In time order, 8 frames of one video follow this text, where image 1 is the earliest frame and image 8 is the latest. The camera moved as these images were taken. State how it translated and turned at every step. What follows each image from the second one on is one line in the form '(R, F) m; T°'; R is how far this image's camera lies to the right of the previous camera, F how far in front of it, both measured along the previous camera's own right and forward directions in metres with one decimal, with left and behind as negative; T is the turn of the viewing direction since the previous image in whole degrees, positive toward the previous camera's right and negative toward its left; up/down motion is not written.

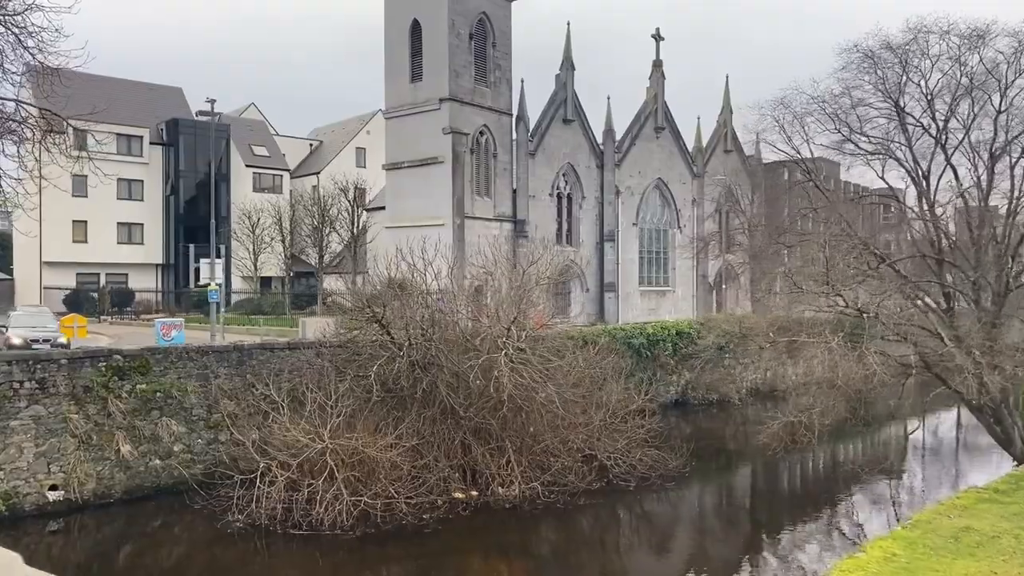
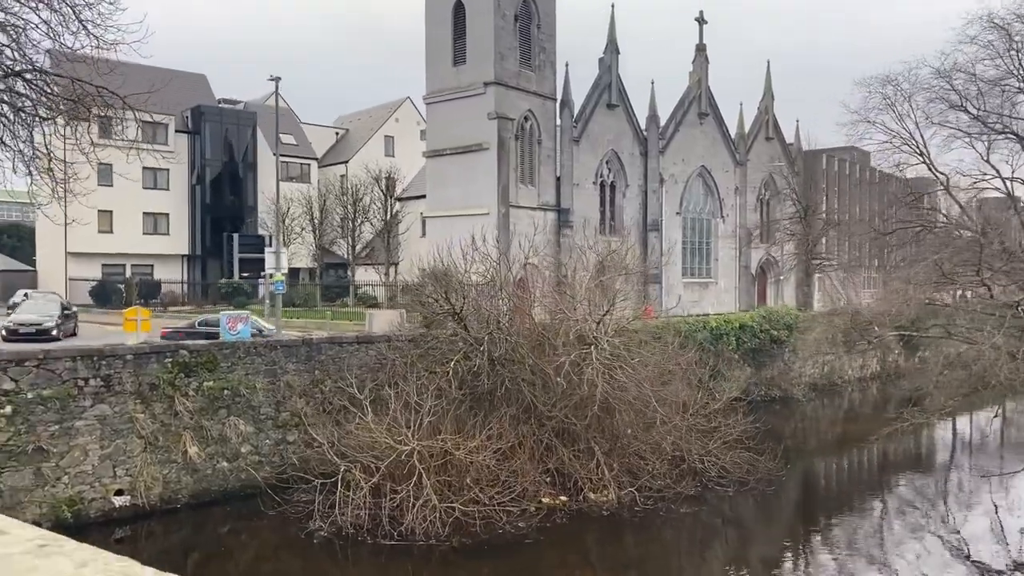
(-1.6, +1.1) m; 0°
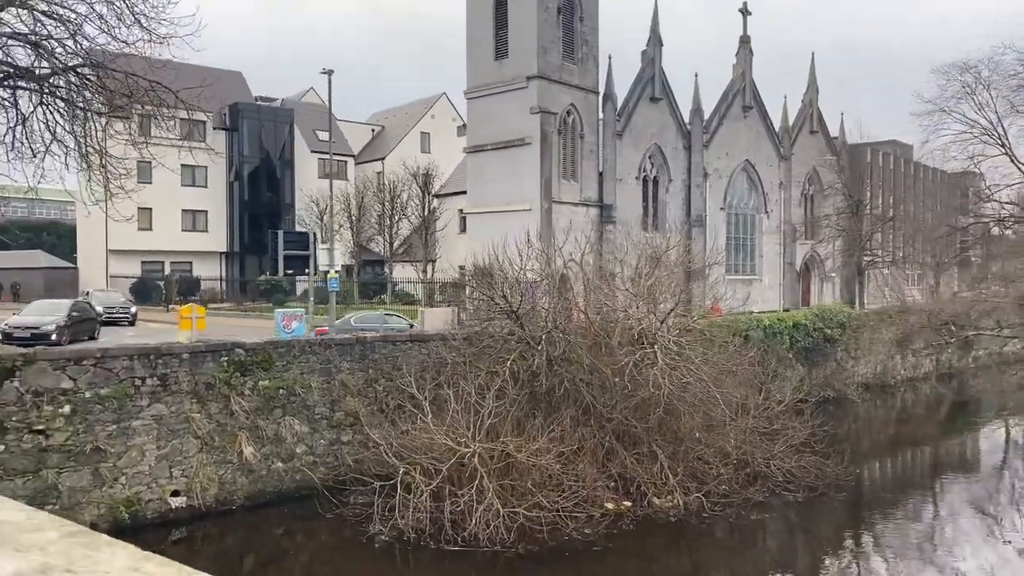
(-0.6, +0.4) m; -2°
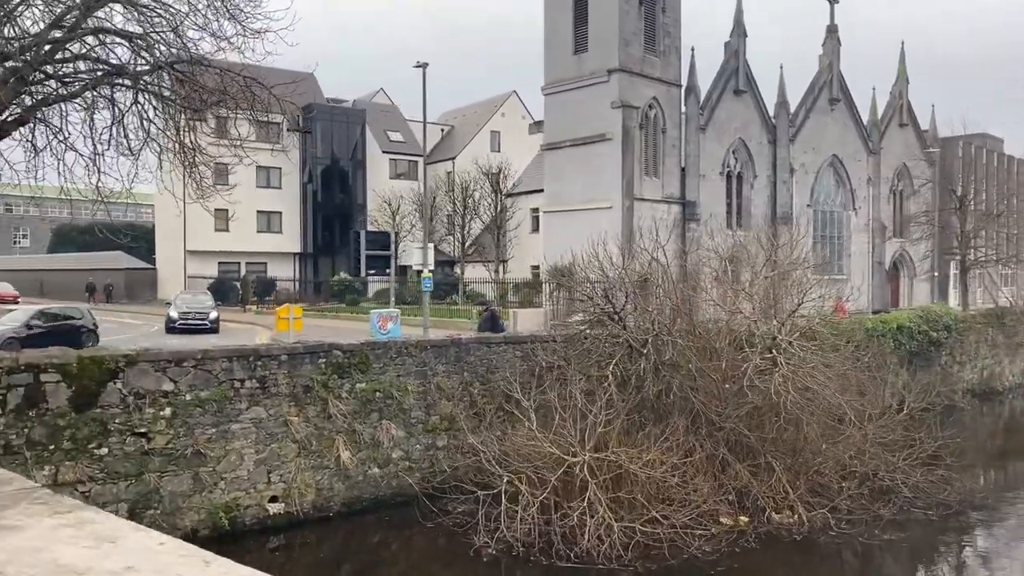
(-0.8, +0.7) m; -4°
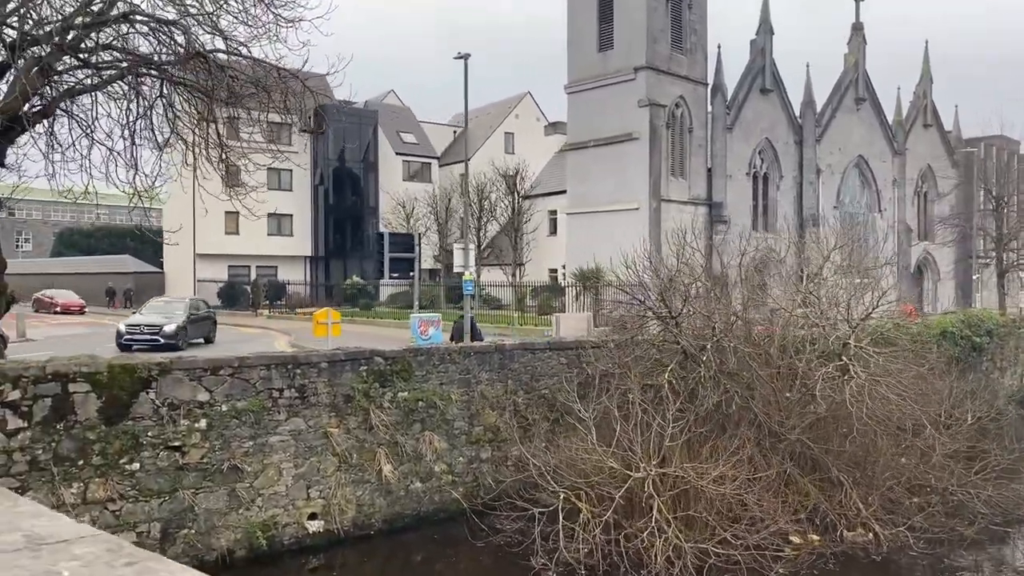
(-0.8, +0.8) m; 0°
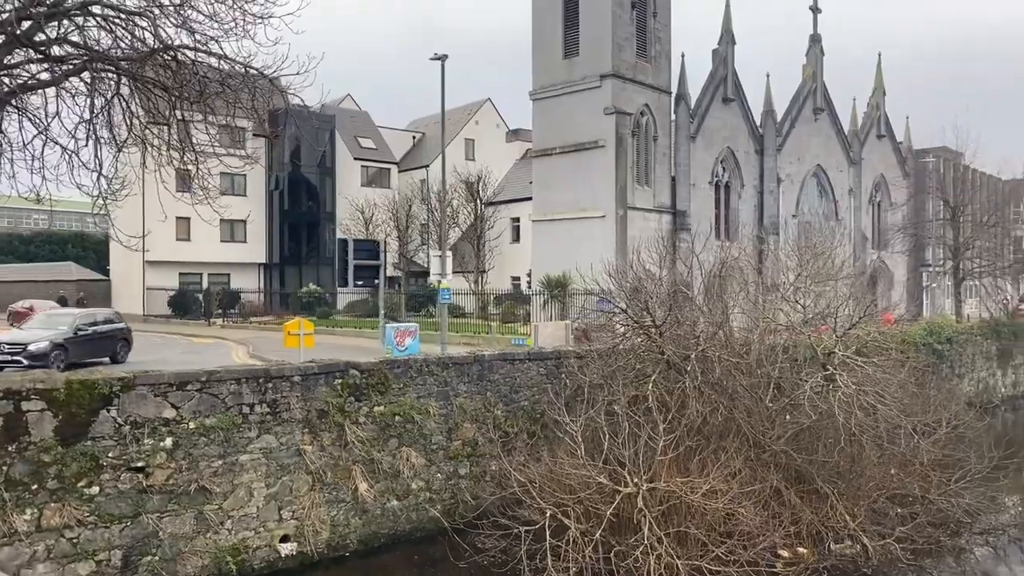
(-0.5, +0.4) m; +3°
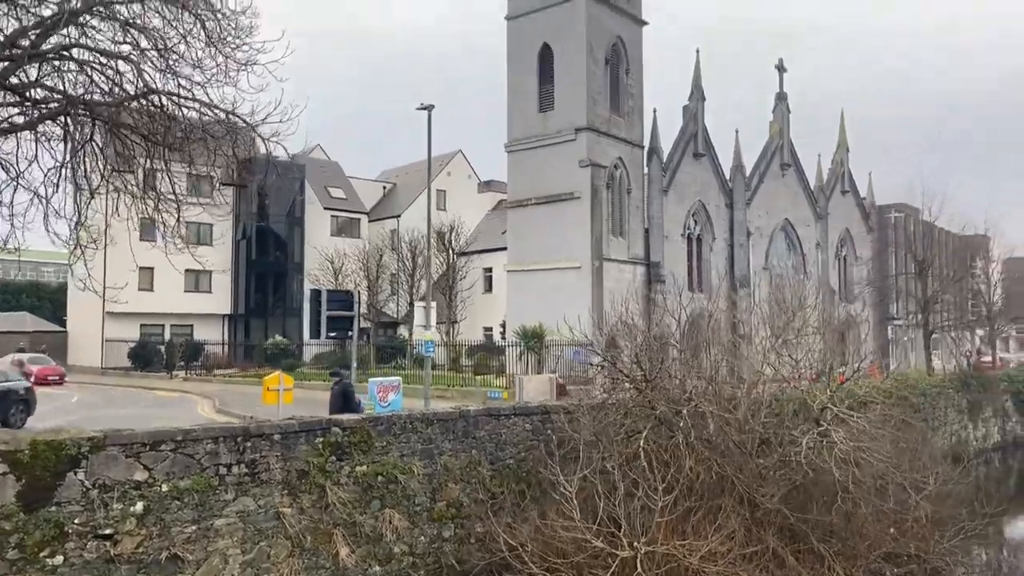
(-0.4, +0.3) m; +3°
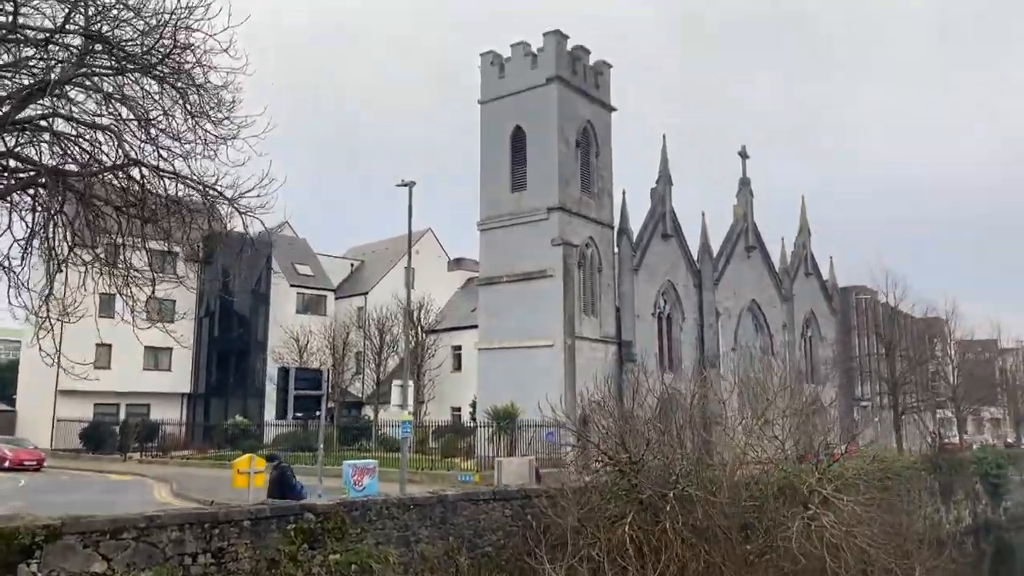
(-0.3, +0.2) m; +3°
